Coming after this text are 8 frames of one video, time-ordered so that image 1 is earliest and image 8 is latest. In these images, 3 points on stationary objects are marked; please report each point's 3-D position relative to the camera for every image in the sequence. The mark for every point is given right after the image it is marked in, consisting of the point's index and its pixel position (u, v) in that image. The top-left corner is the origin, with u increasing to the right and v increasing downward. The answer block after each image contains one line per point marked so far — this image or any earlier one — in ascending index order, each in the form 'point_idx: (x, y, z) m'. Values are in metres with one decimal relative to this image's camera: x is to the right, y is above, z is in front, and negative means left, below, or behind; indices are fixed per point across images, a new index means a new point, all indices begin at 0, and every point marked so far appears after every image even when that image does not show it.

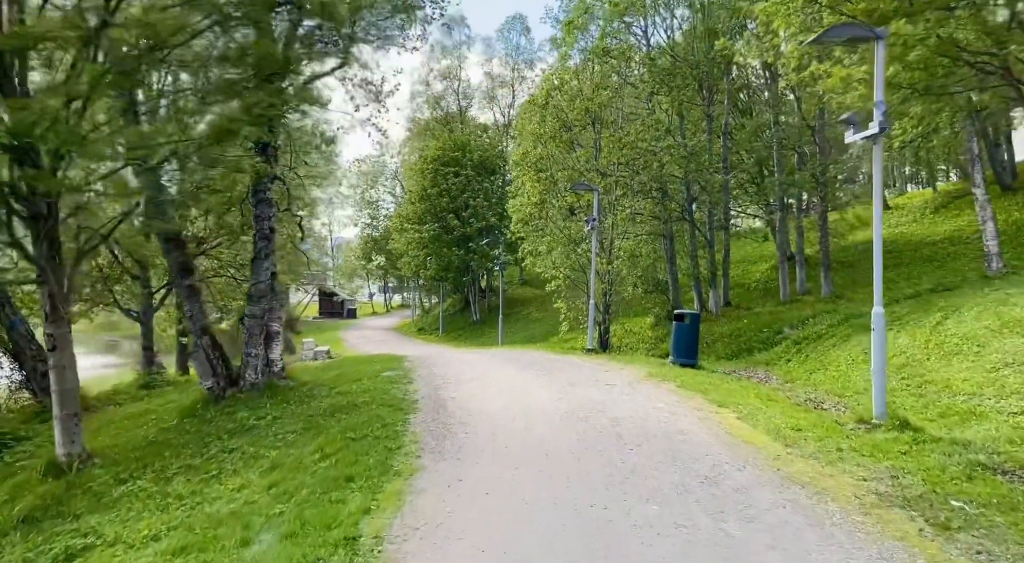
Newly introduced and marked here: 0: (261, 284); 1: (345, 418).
0: (-3.7, 0.0, +9.9) m
1: (-2.1, -1.7, +8.4) m
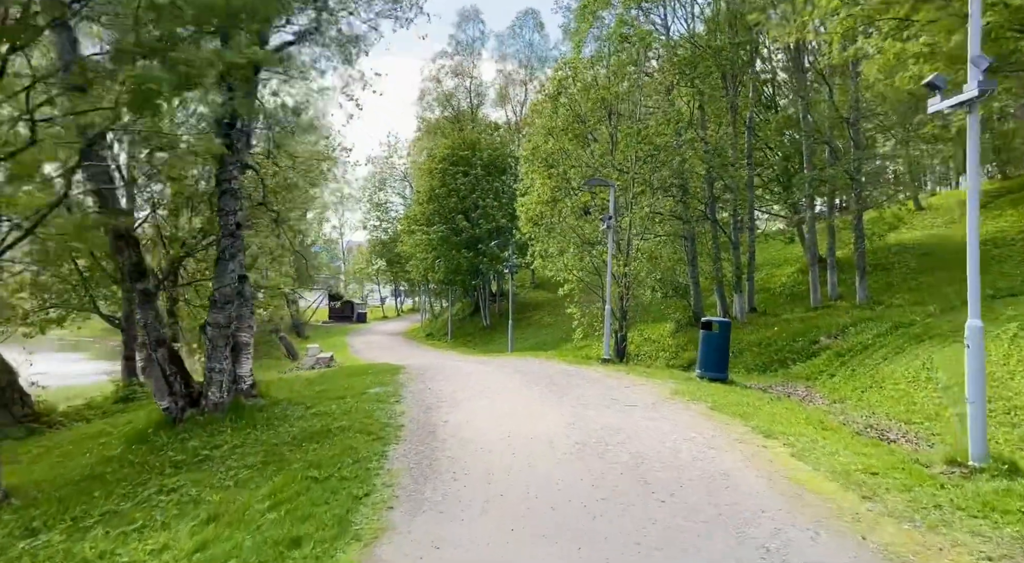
0: (-3.6, -0.1, +8.6) m
1: (-2.1, -1.7, +7.1) m
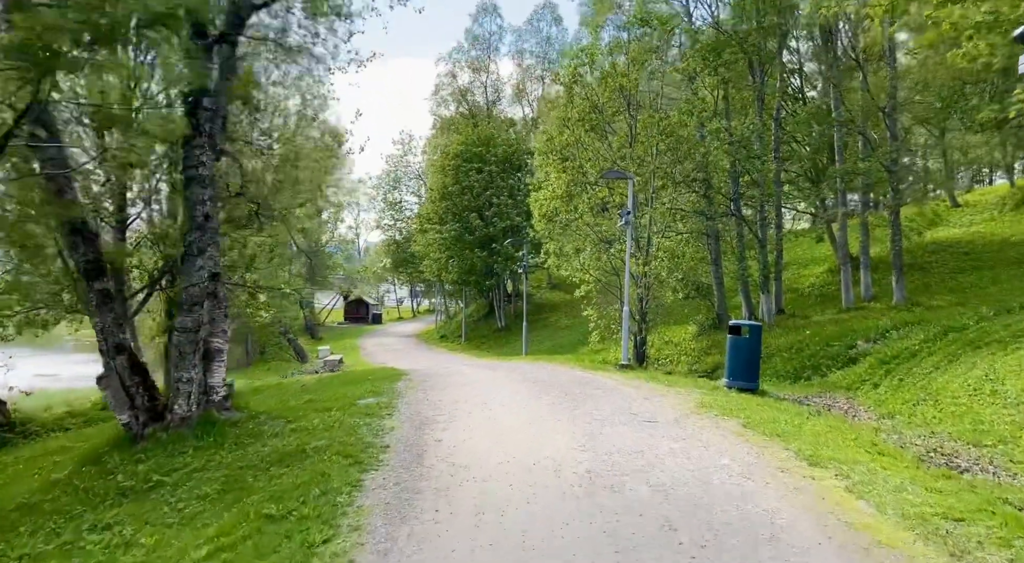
0: (-3.6, -0.1, +7.6) m
1: (-2.1, -1.7, +6.1) m
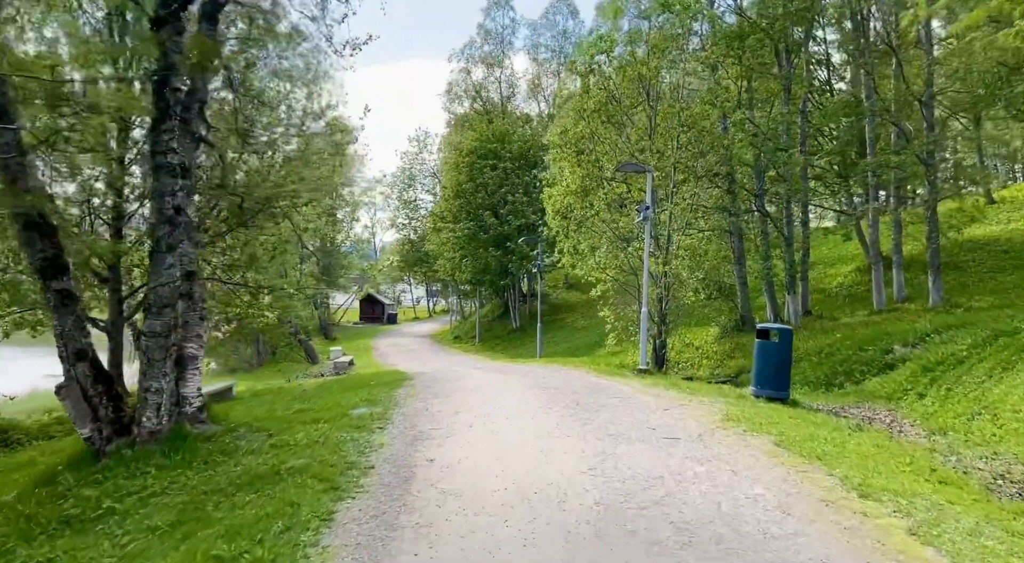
0: (-3.5, -0.1, +6.9) m
1: (-2.1, -1.7, +5.3) m
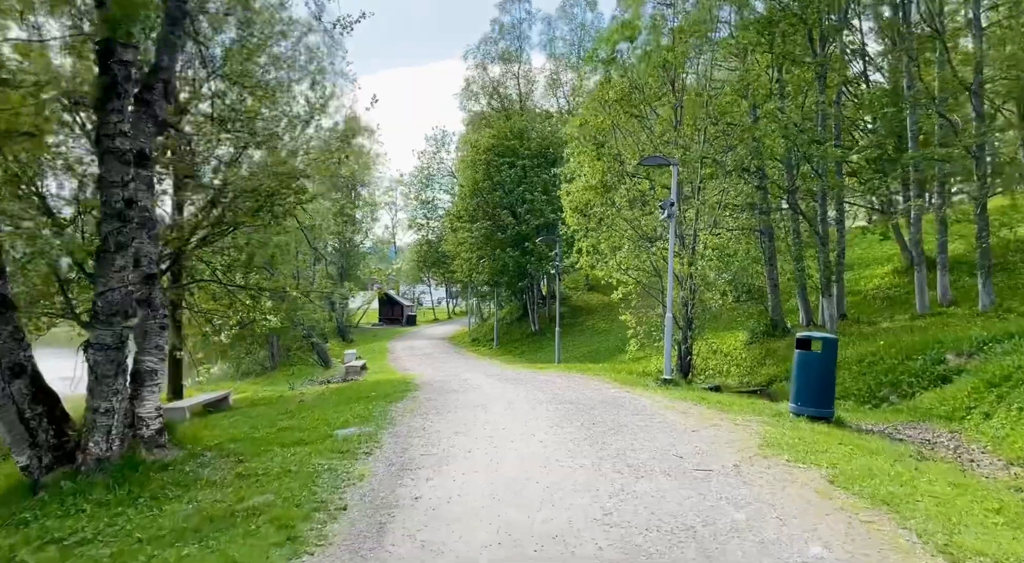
0: (-3.5, -0.1, +6.0) m
1: (-2.1, -1.8, +4.3) m
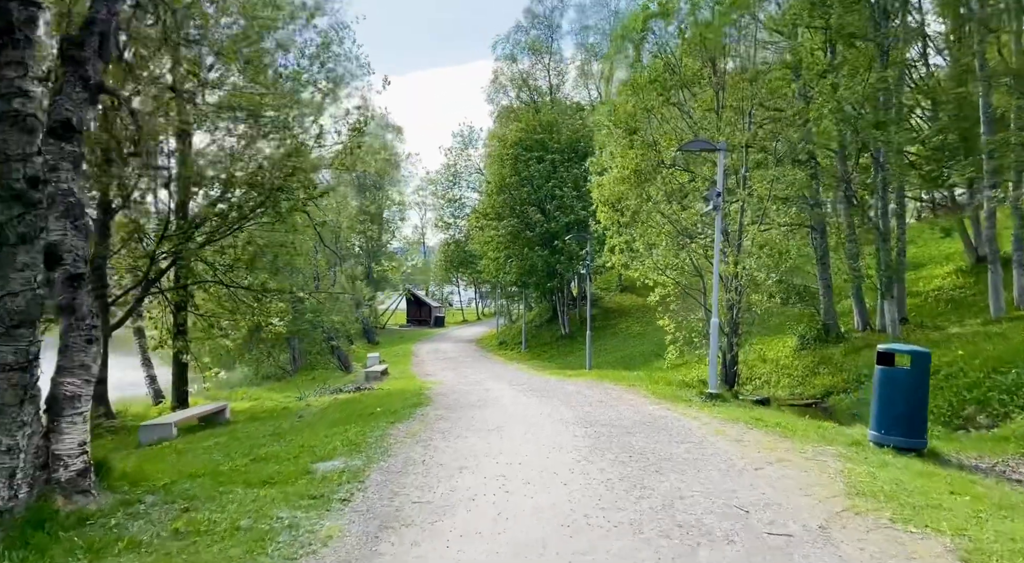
0: (-3.4, -0.1, +4.7) m
1: (-2.1, -1.8, +3.0) m
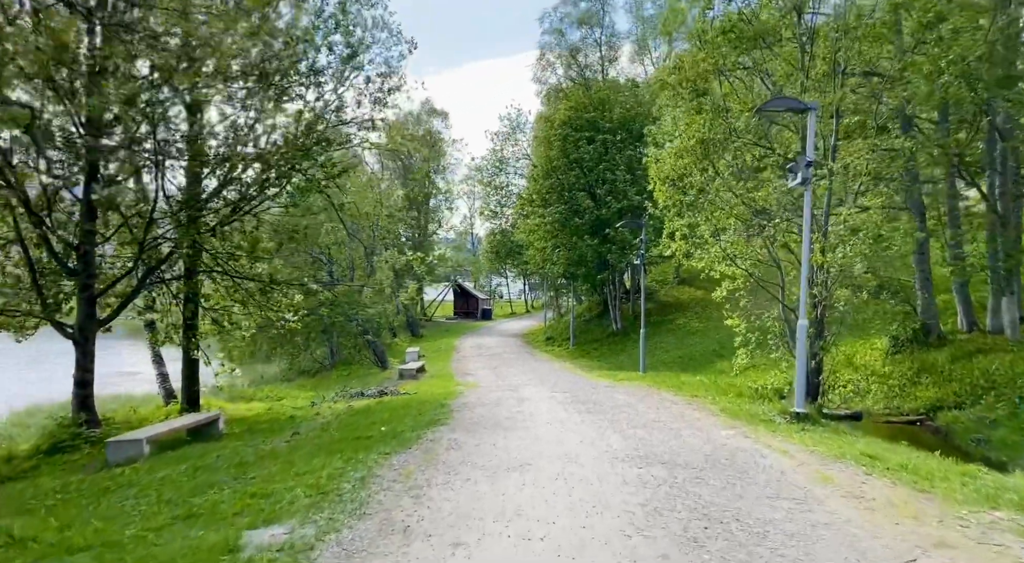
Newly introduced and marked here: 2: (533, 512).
0: (-3.4, -0.1, +2.9) m
1: (-2.2, -1.7, +1.1) m
2: (+0.2, -1.7, +5.0) m
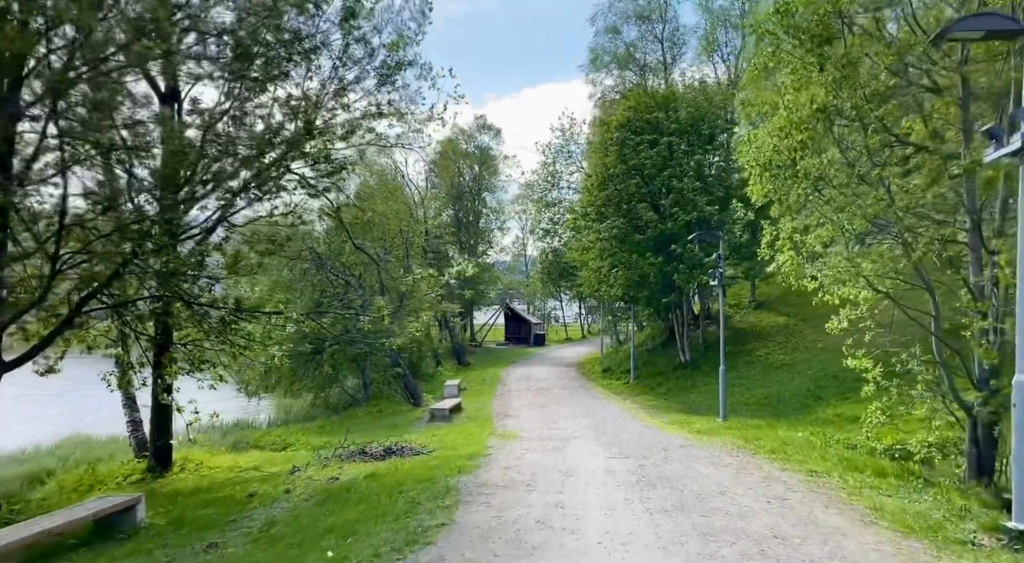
0: (-3.7, -0.1, -0.2) m
1: (-2.7, -1.8, -2.2) m
2: (+0.1, -1.8, +1.6) m
